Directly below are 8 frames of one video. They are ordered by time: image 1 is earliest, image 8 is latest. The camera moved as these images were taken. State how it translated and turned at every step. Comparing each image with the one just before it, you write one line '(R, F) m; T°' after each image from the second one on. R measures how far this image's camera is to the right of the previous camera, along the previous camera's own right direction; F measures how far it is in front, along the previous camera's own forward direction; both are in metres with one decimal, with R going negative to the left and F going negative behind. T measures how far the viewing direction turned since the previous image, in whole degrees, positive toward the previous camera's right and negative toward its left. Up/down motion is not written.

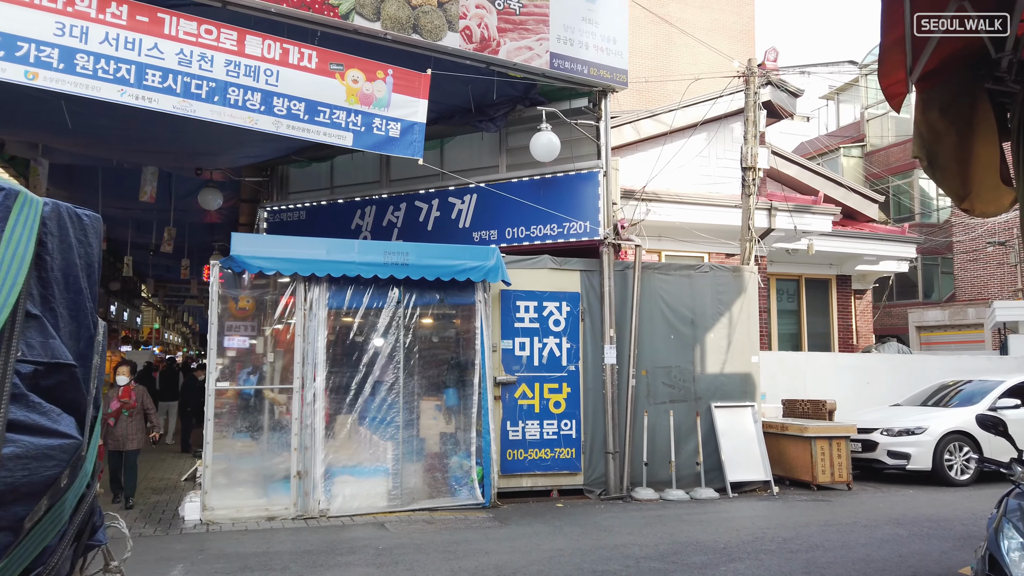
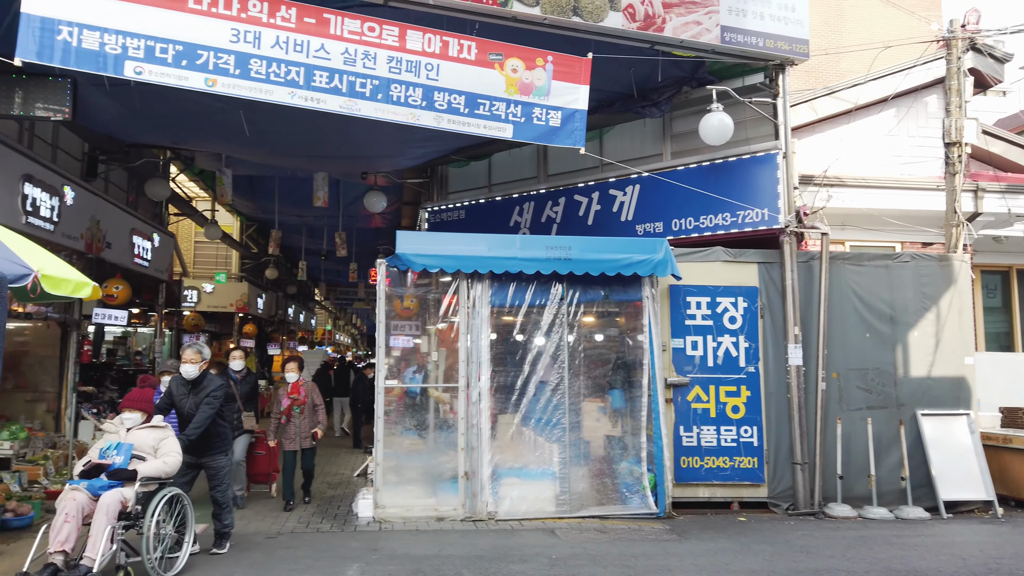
(-0.2, +0.4) m; -12°
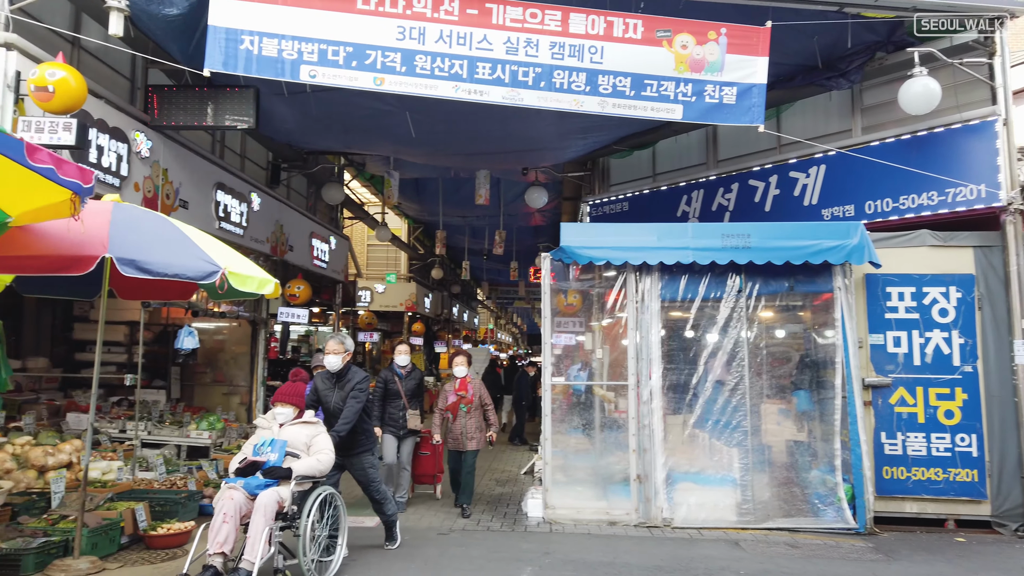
(-0.1, +0.3) m; -12°
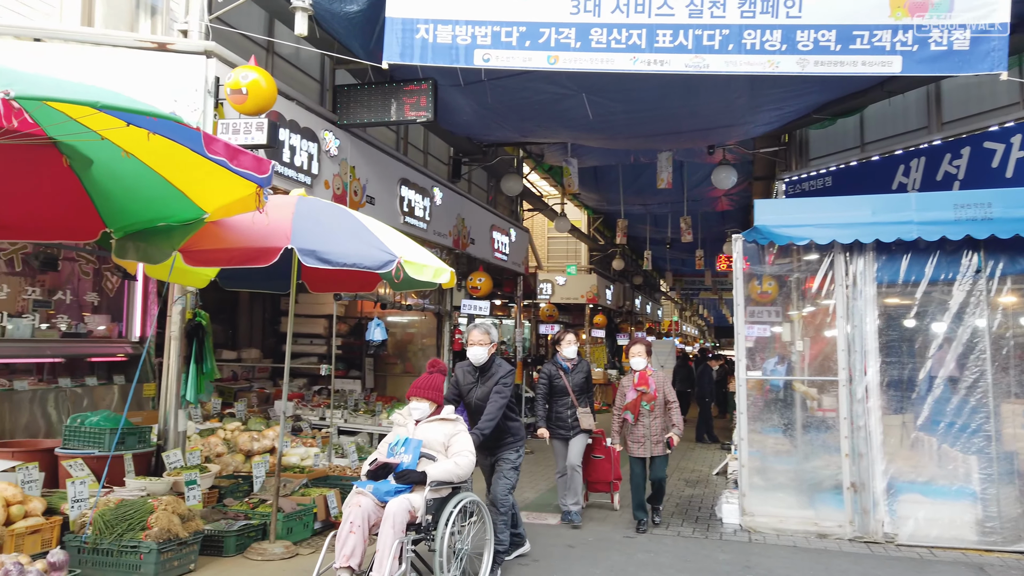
(0.0, +0.4) m; -14°
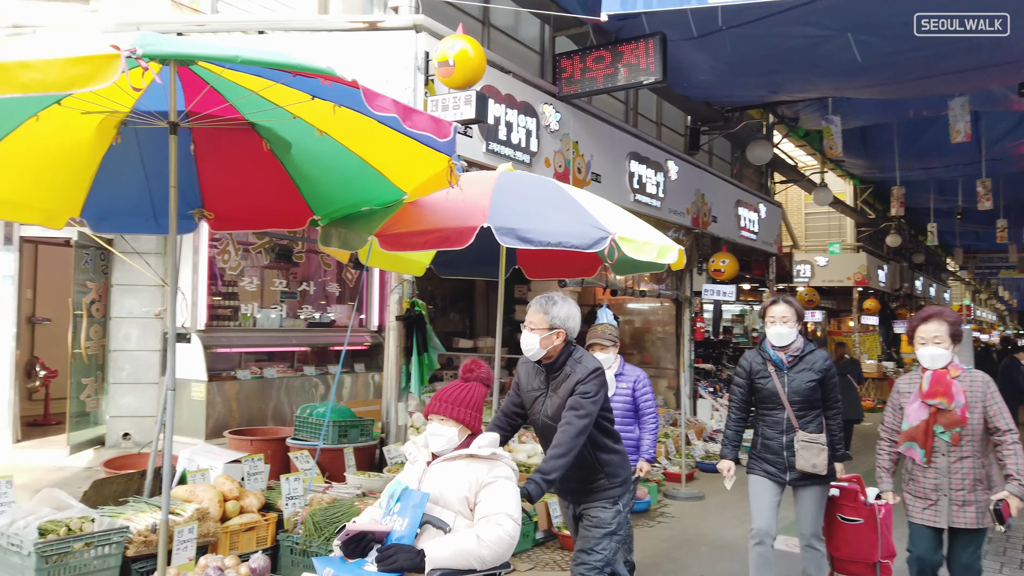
(0.0, +0.7) m; -19°
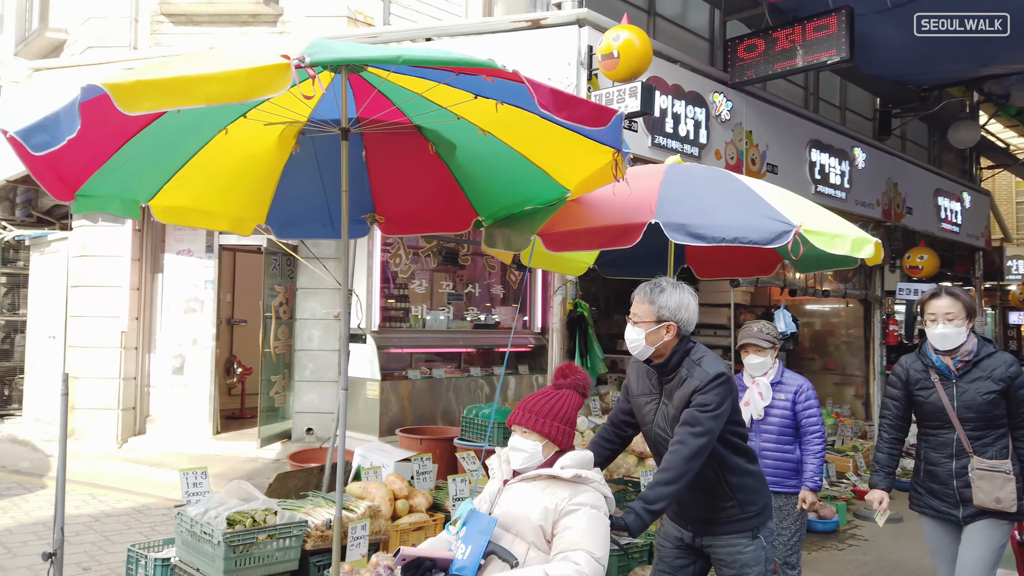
(0.0, +0.2) m; -12°
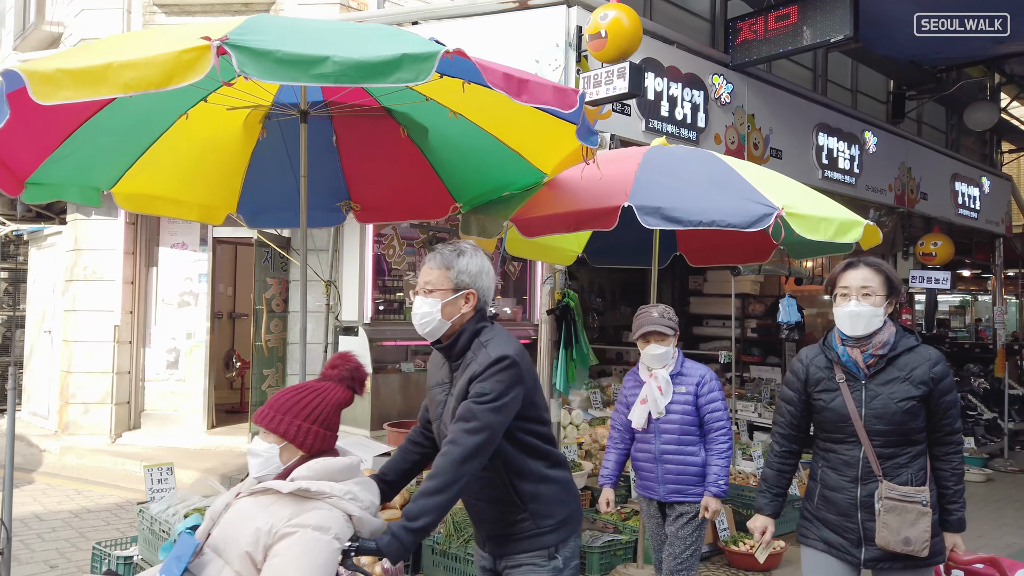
(+0.2, +0.2) m; -2°
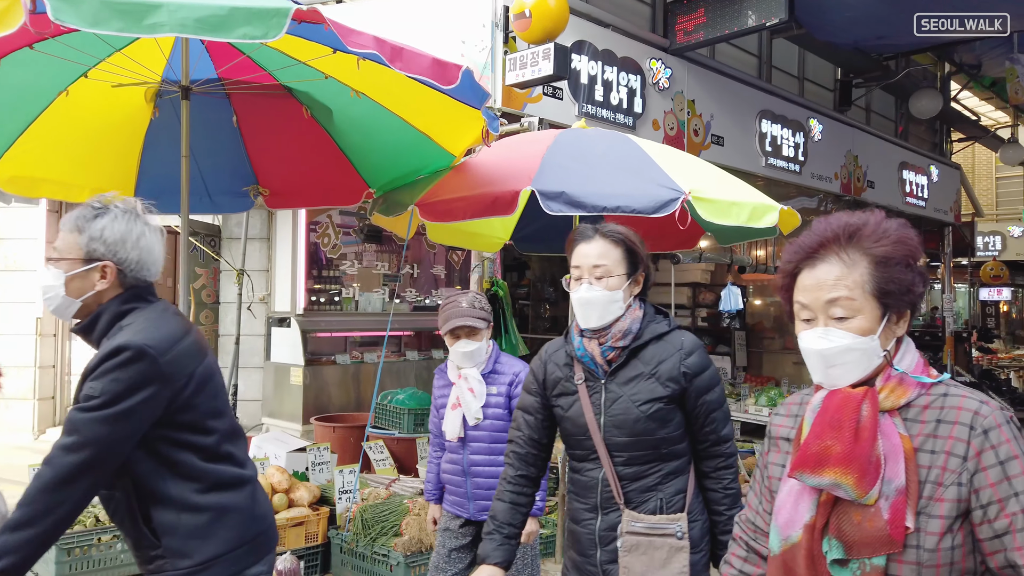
(+0.3, +0.1) m; +2°
